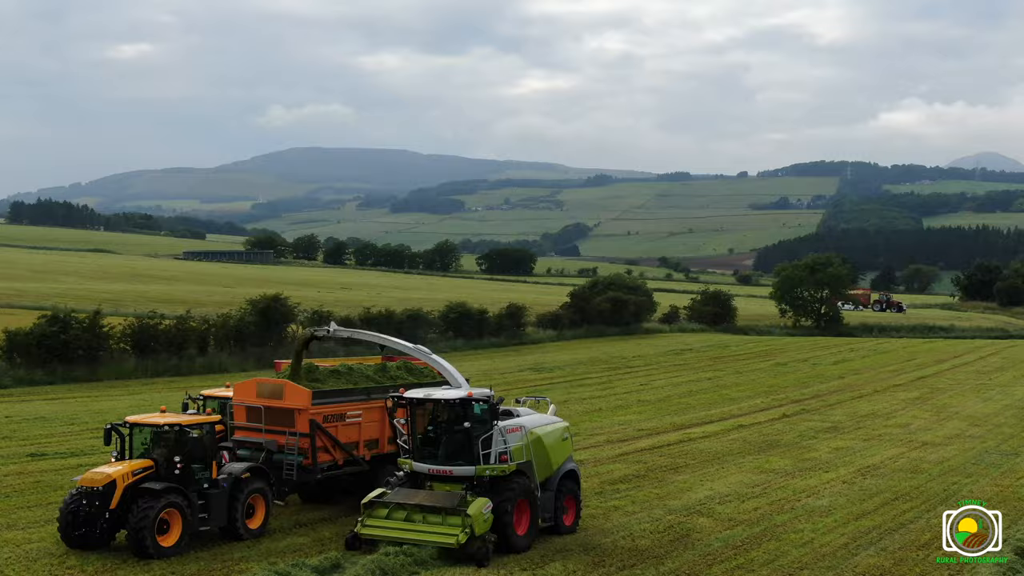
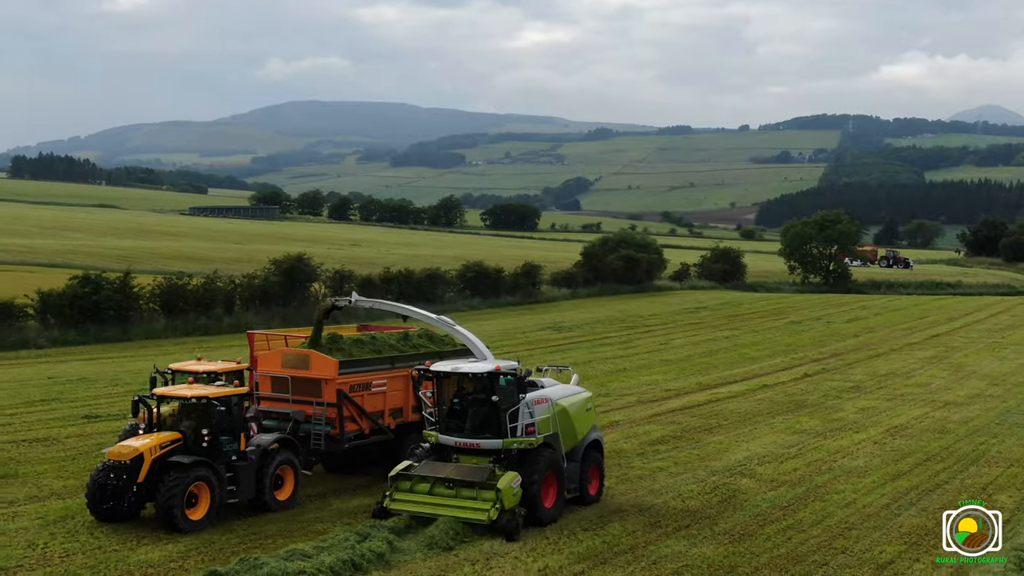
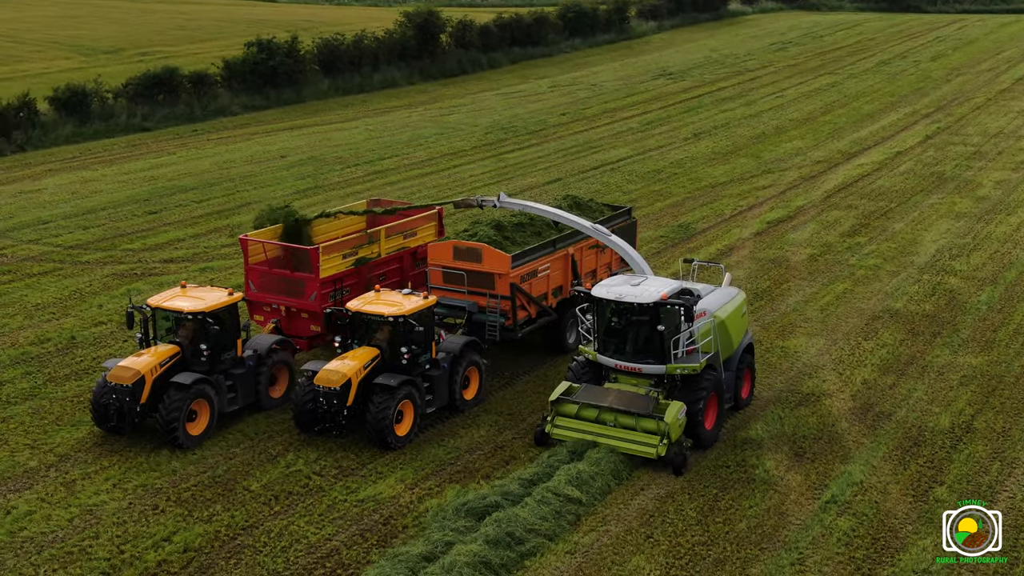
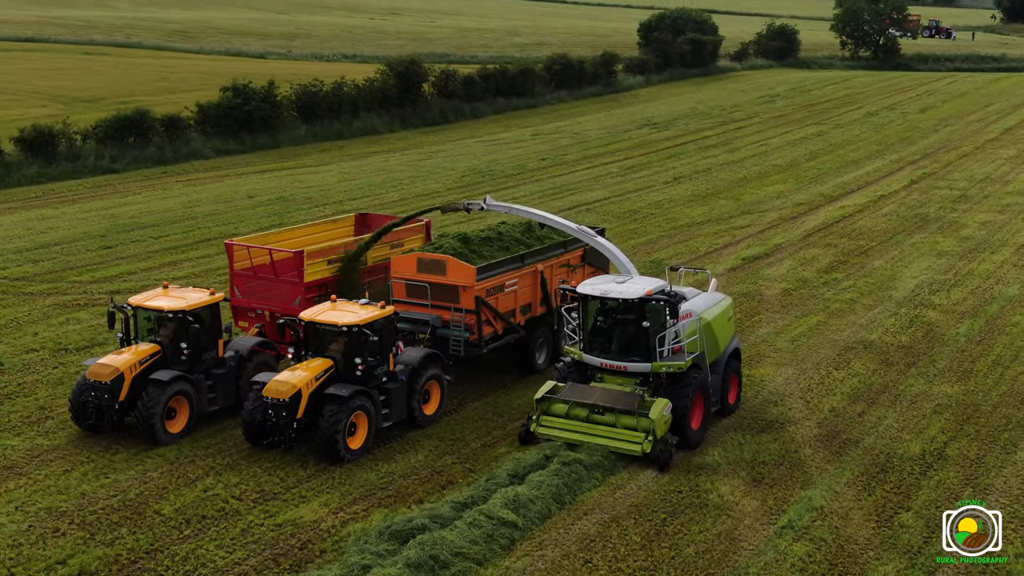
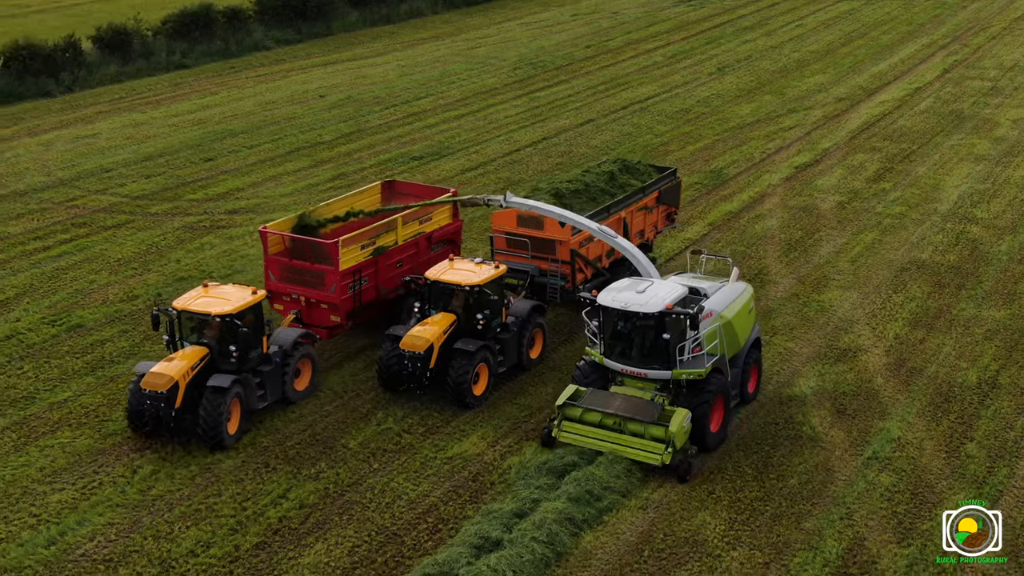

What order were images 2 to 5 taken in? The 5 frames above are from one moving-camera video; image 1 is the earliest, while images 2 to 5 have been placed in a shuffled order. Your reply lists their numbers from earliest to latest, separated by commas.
2, 4, 3, 5
